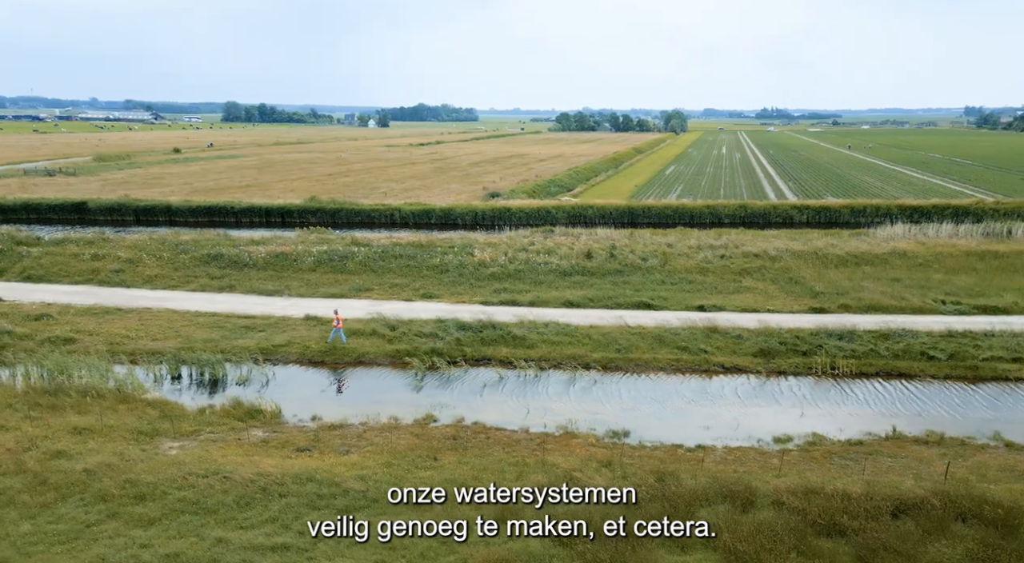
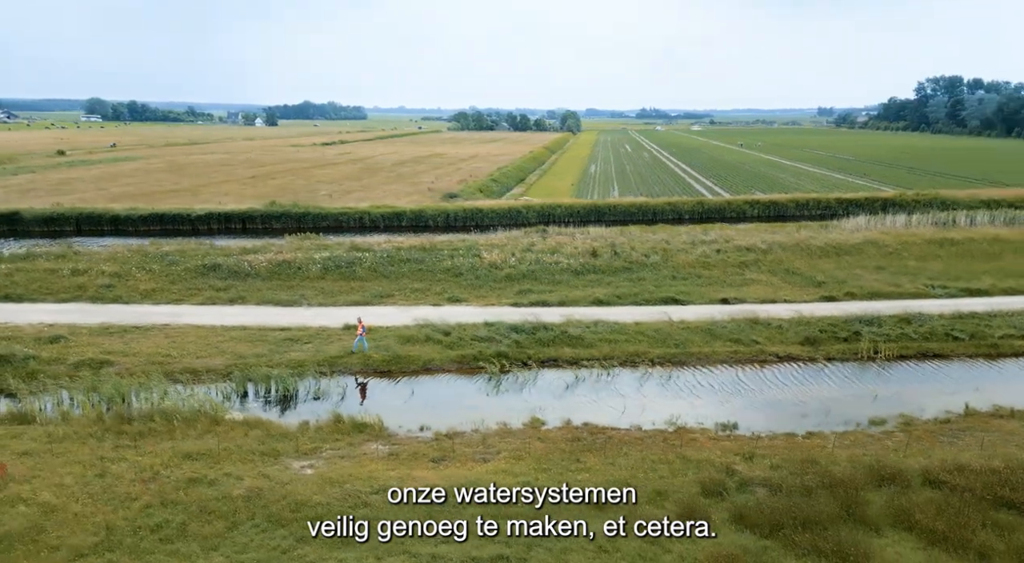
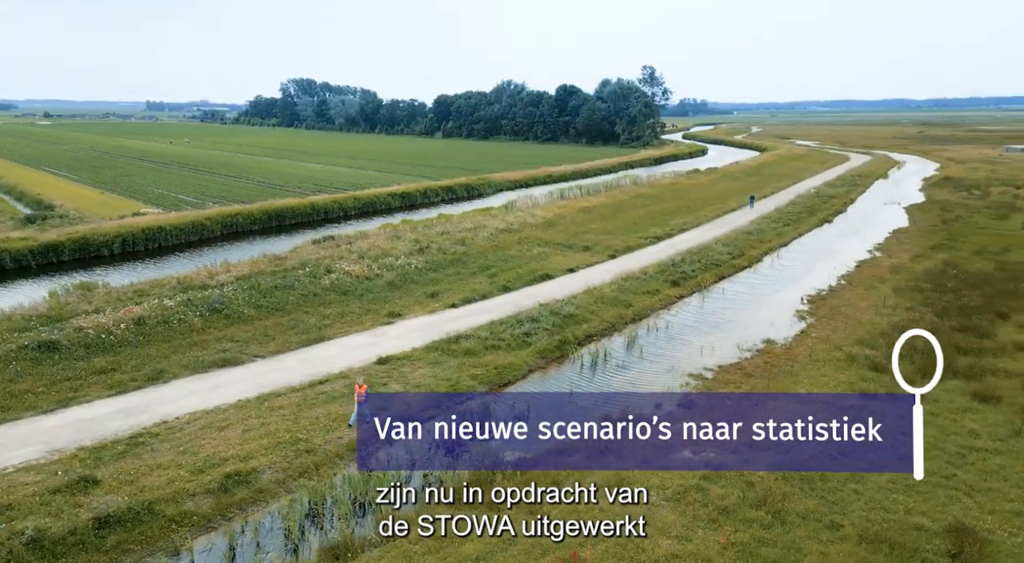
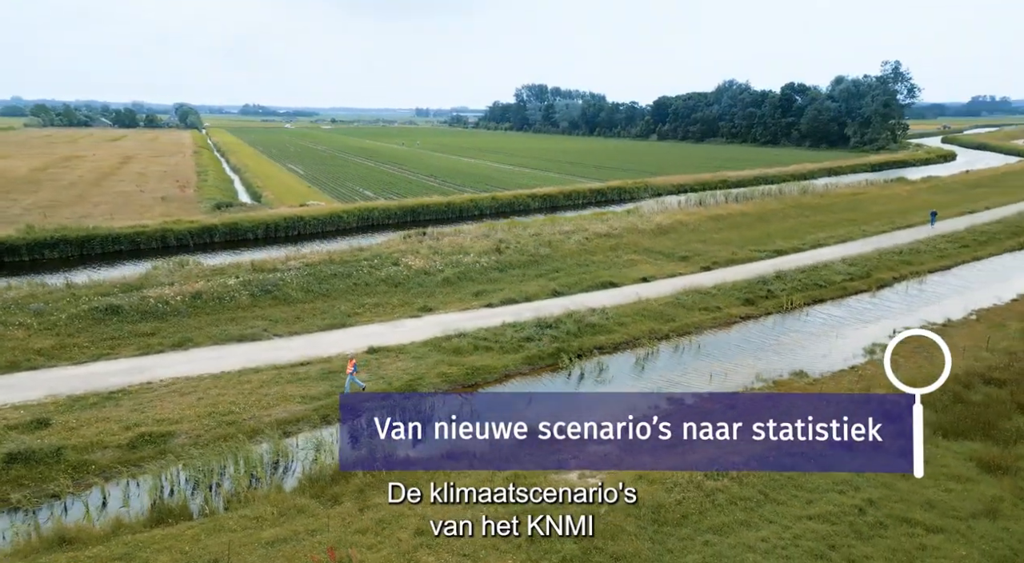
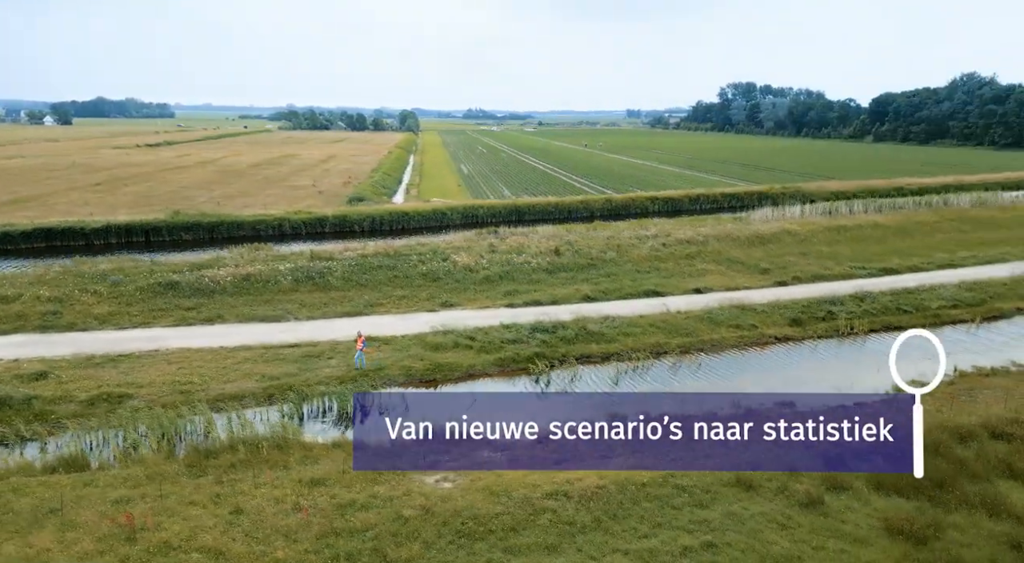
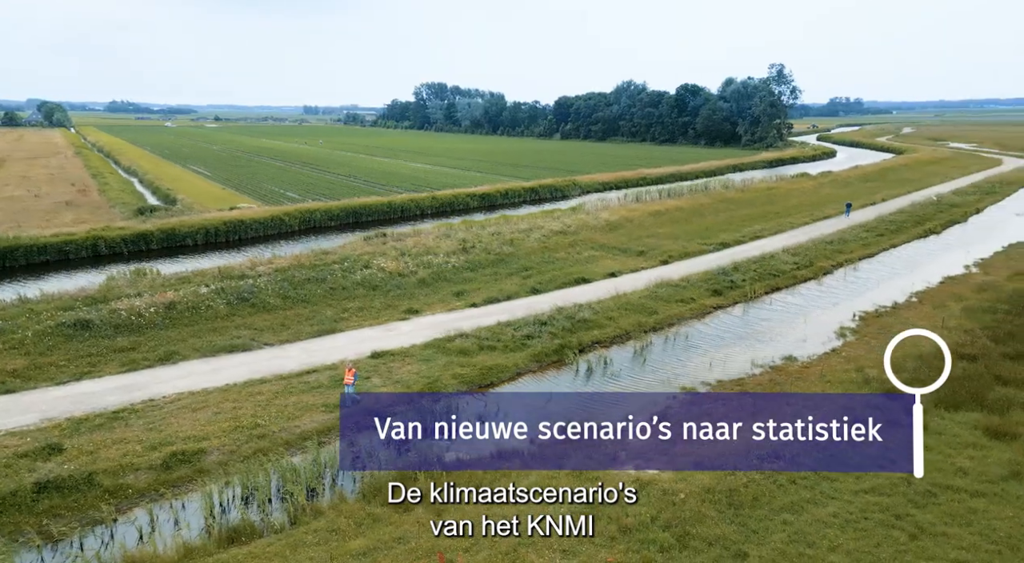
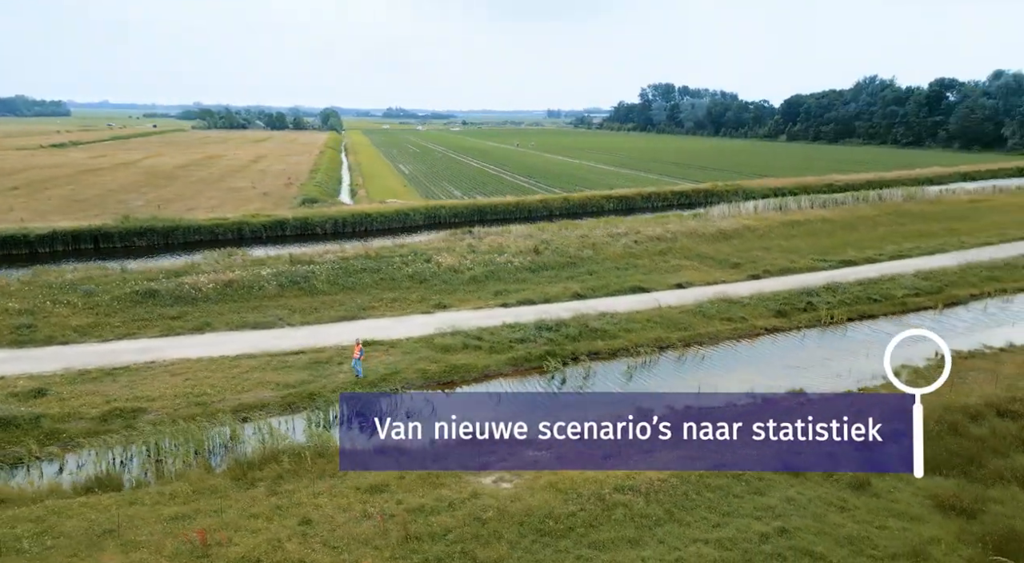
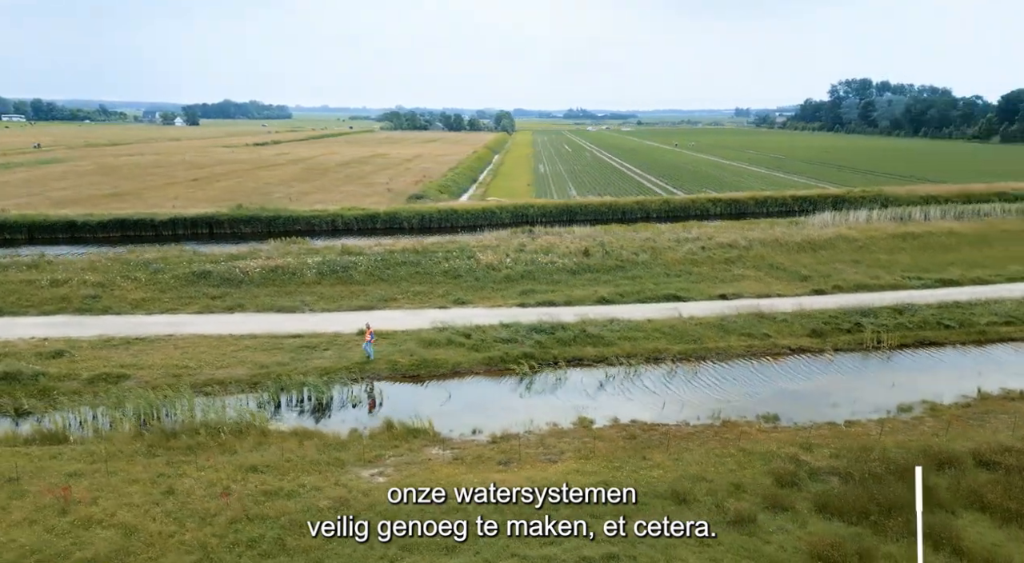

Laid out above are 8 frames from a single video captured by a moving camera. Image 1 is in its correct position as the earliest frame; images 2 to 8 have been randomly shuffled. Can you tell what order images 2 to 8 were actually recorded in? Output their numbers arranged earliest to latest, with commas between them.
2, 8, 5, 7, 4, 6, 3
